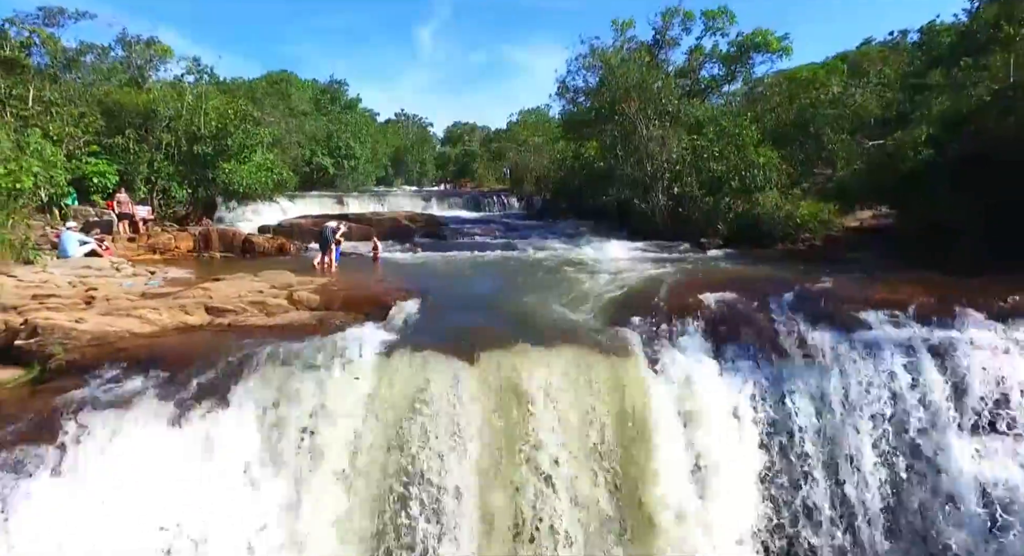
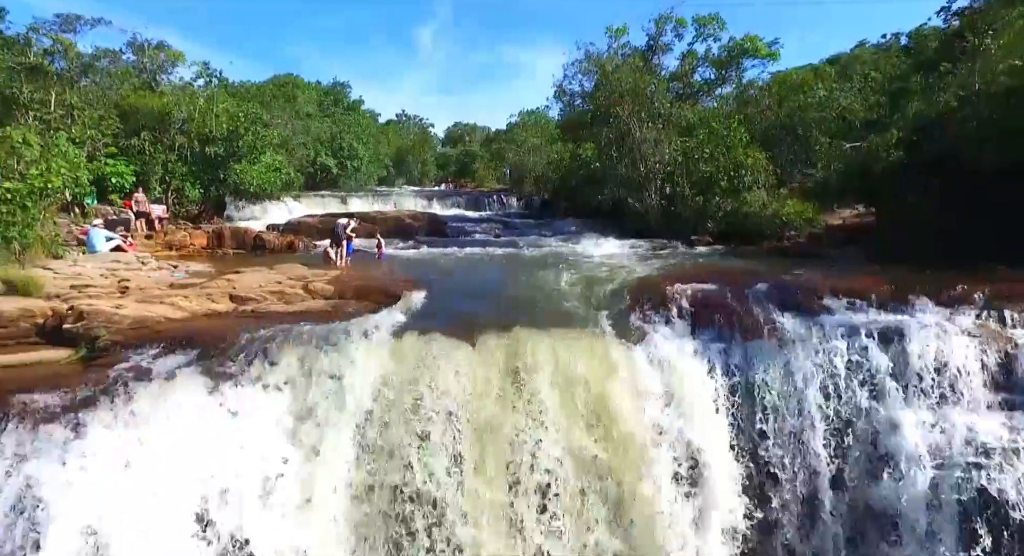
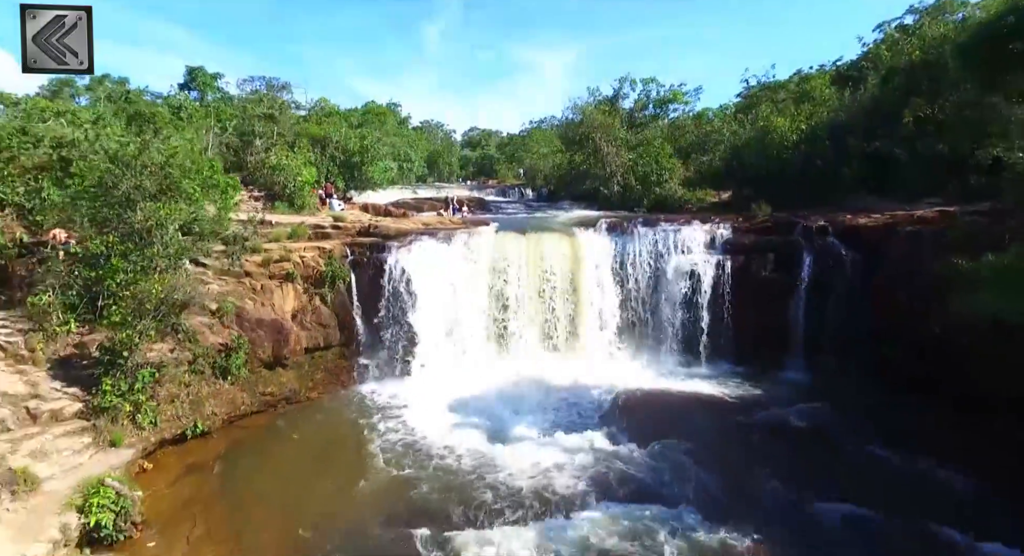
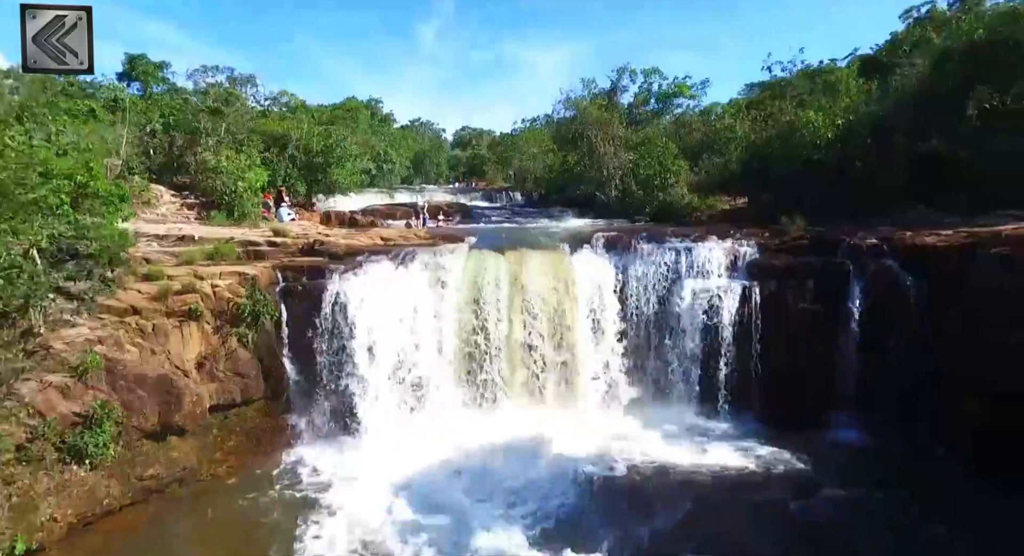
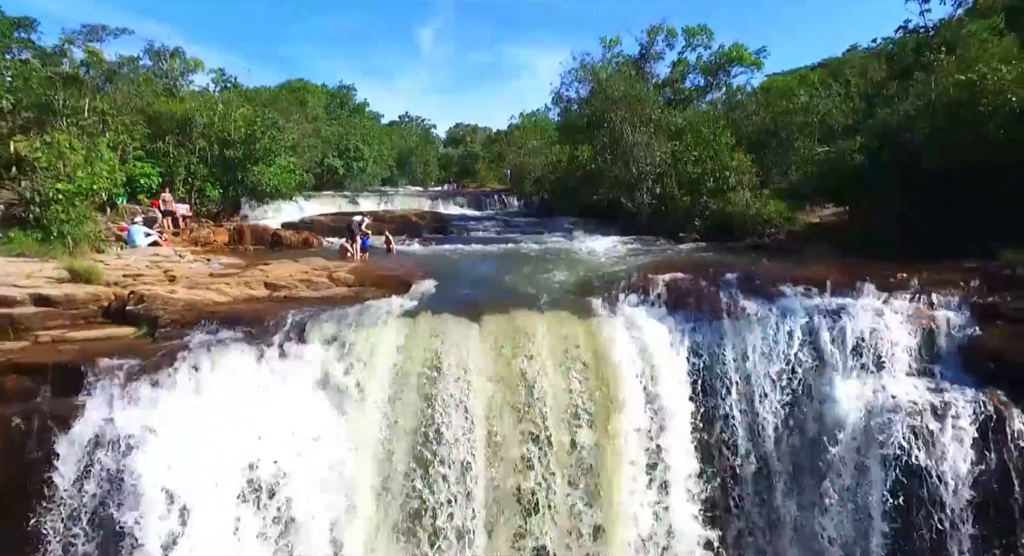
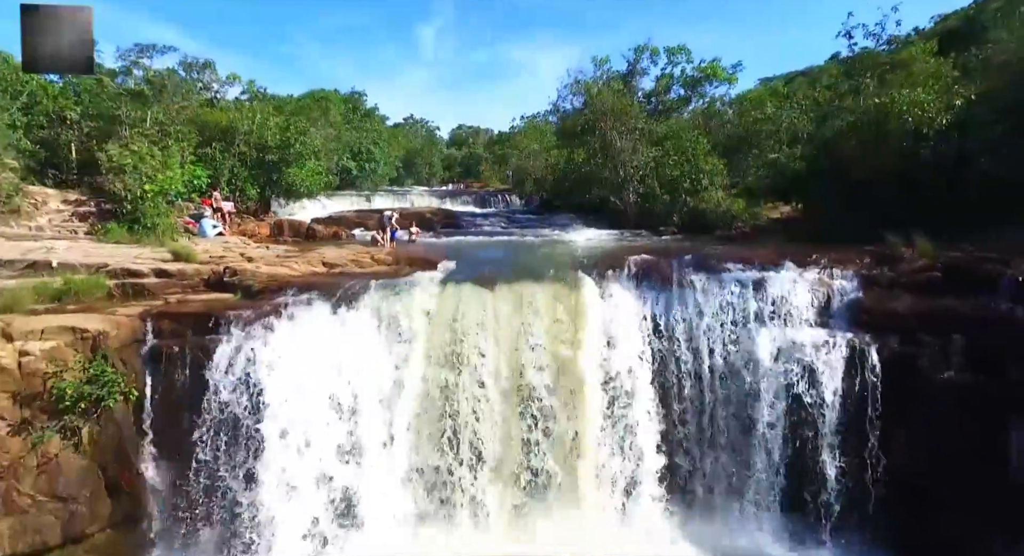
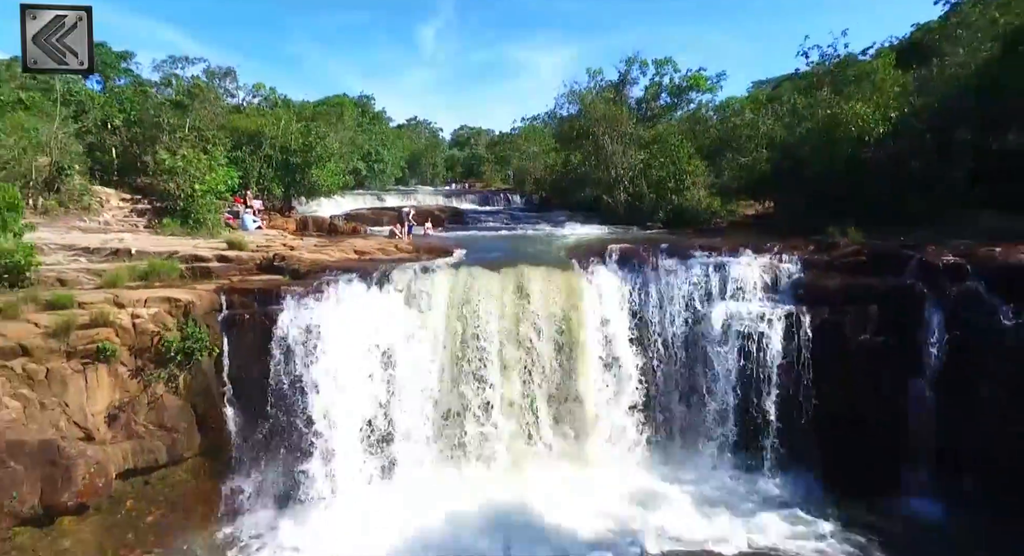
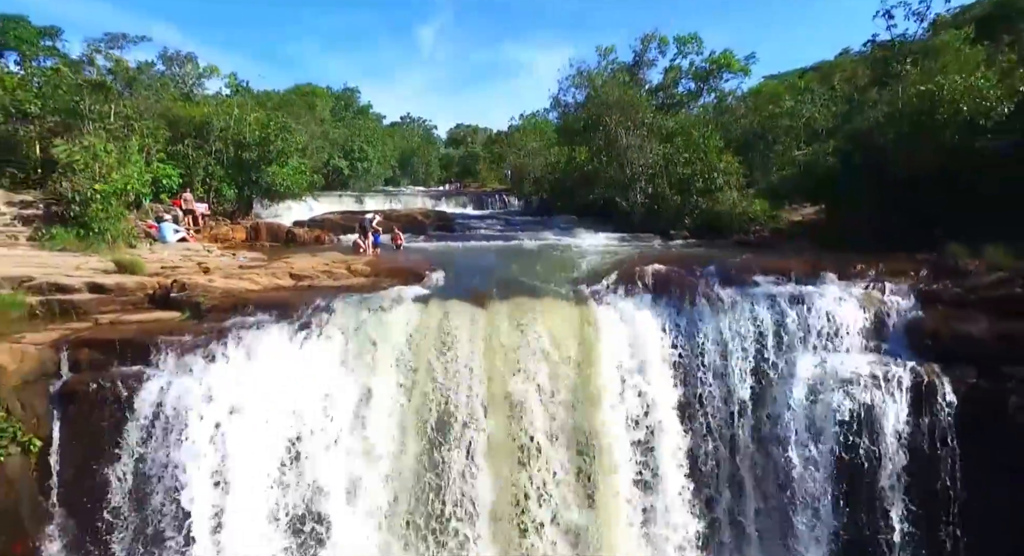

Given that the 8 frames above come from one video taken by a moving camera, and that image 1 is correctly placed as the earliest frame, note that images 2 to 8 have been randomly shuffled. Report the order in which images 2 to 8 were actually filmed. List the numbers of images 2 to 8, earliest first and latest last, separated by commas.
2, 5, 8, 6, 7, 4, 3
